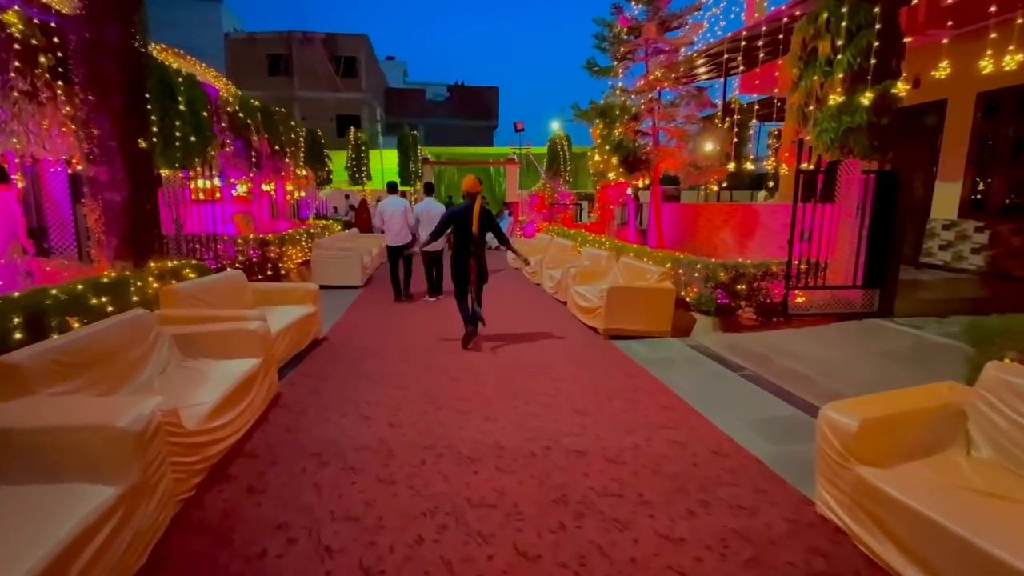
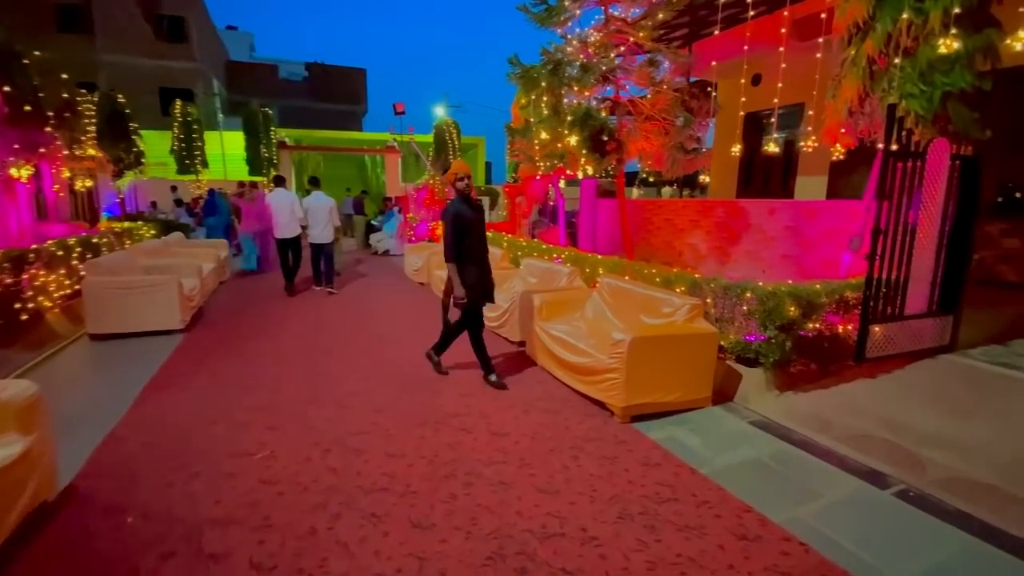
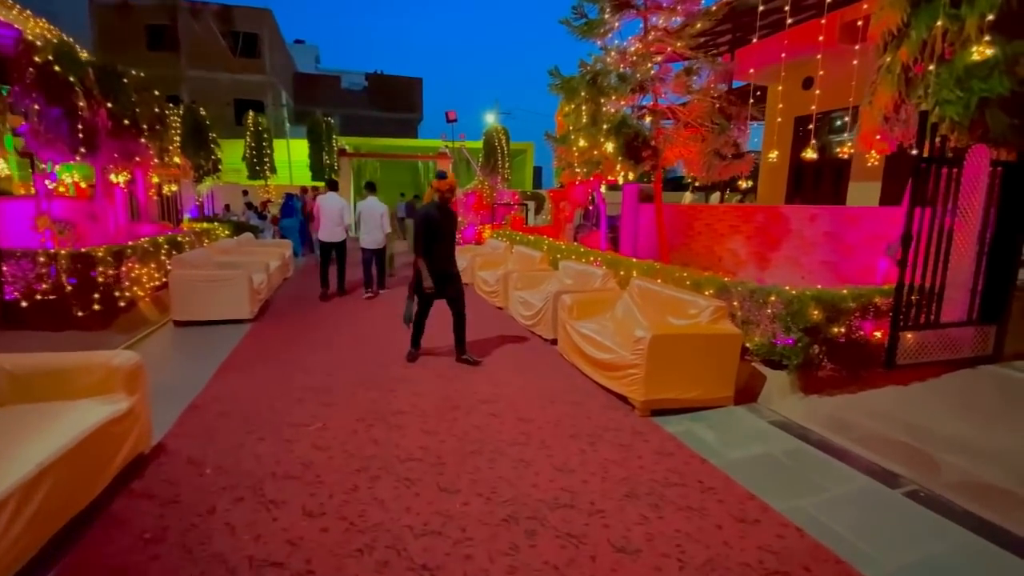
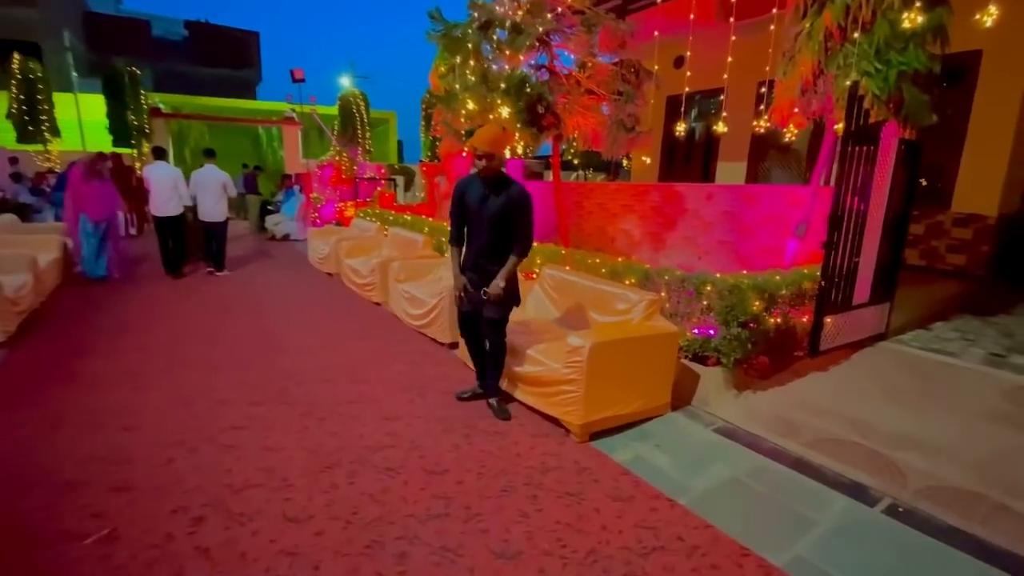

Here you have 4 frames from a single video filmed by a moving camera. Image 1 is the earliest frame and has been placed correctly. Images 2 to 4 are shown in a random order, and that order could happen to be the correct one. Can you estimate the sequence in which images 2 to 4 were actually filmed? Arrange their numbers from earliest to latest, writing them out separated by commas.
3, 2, 4
